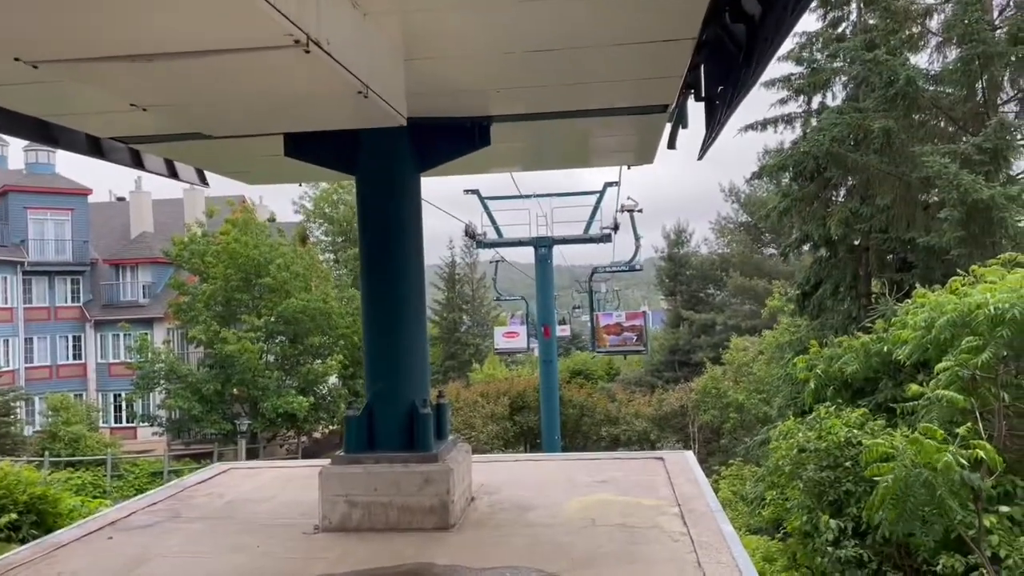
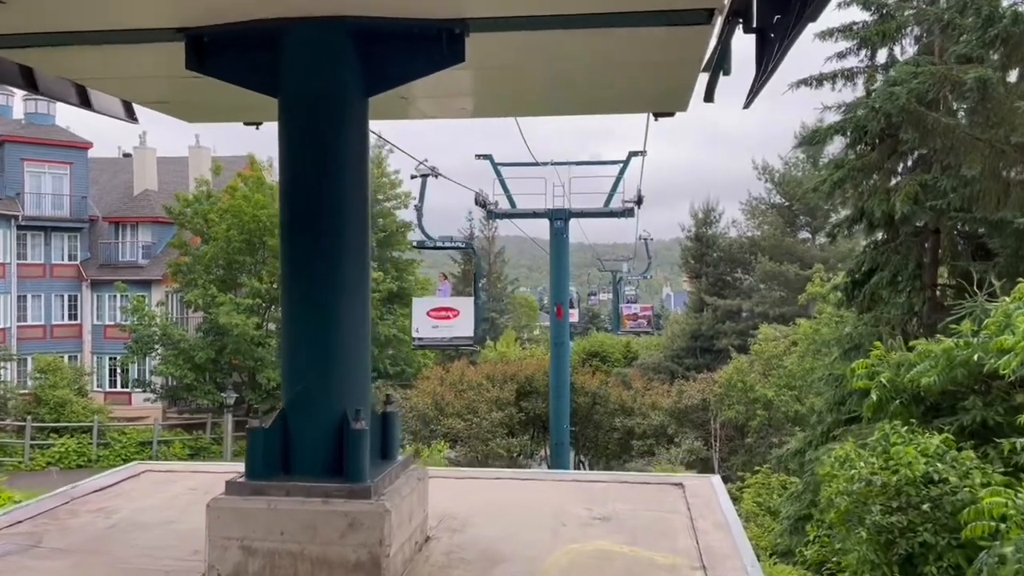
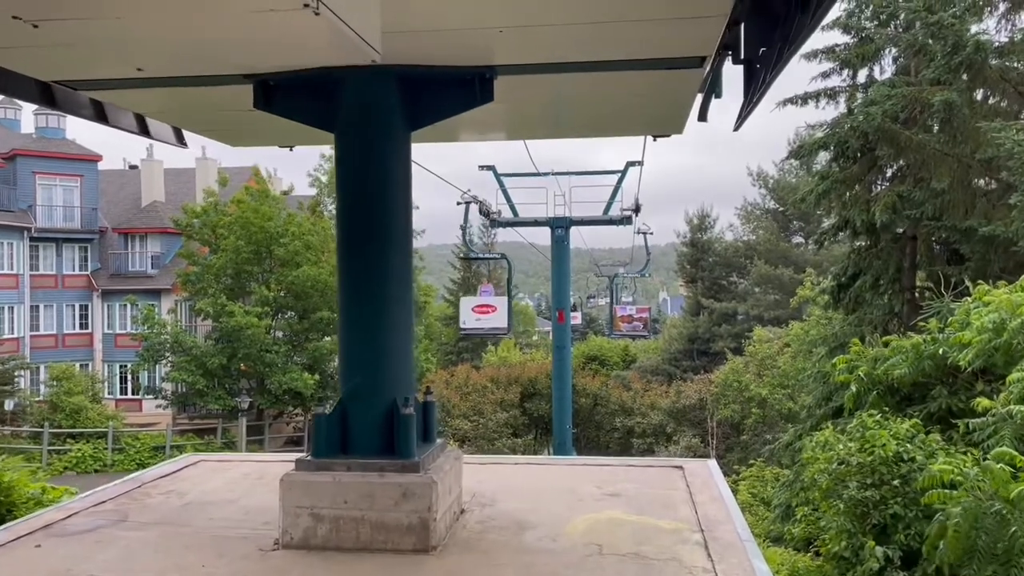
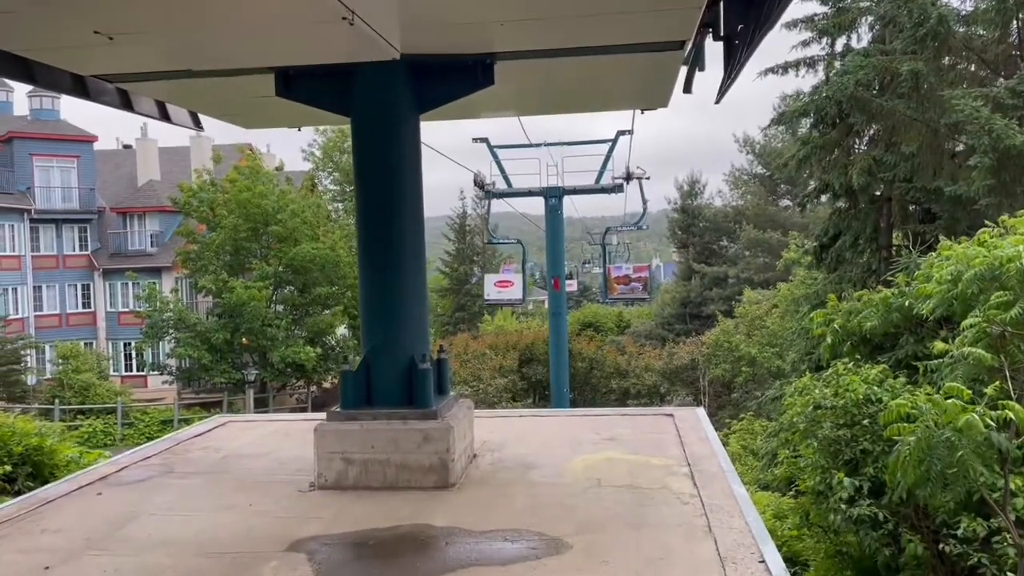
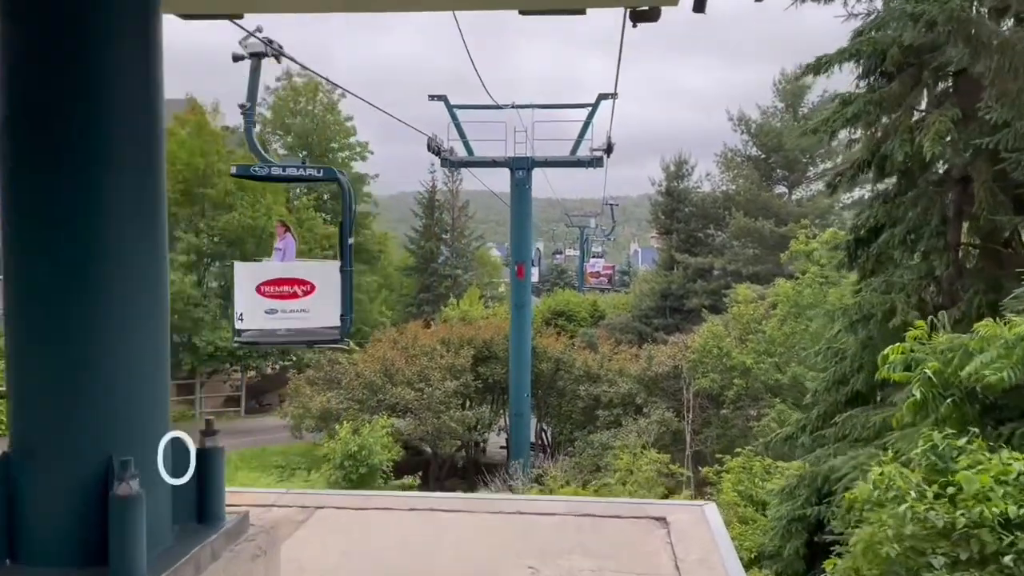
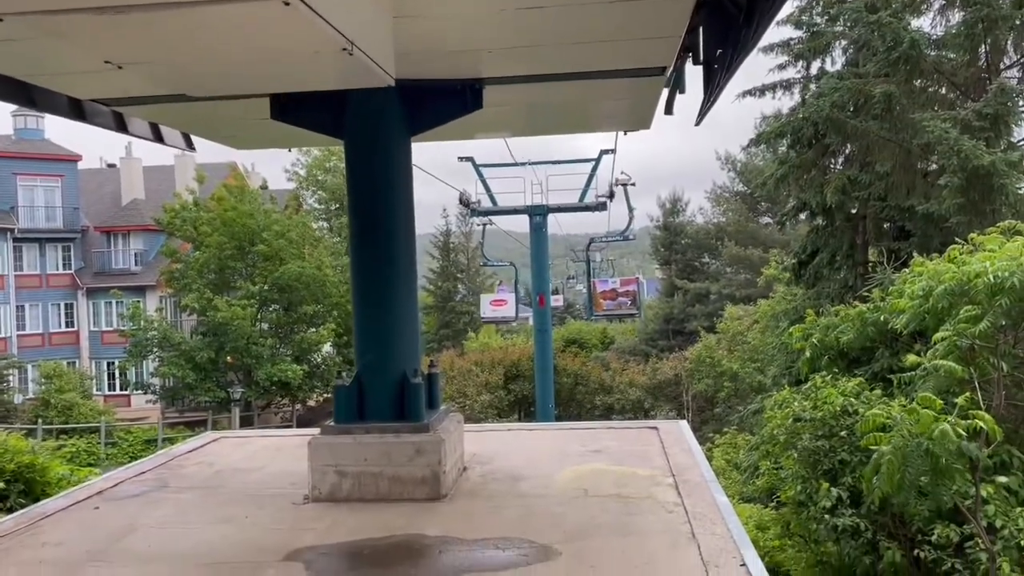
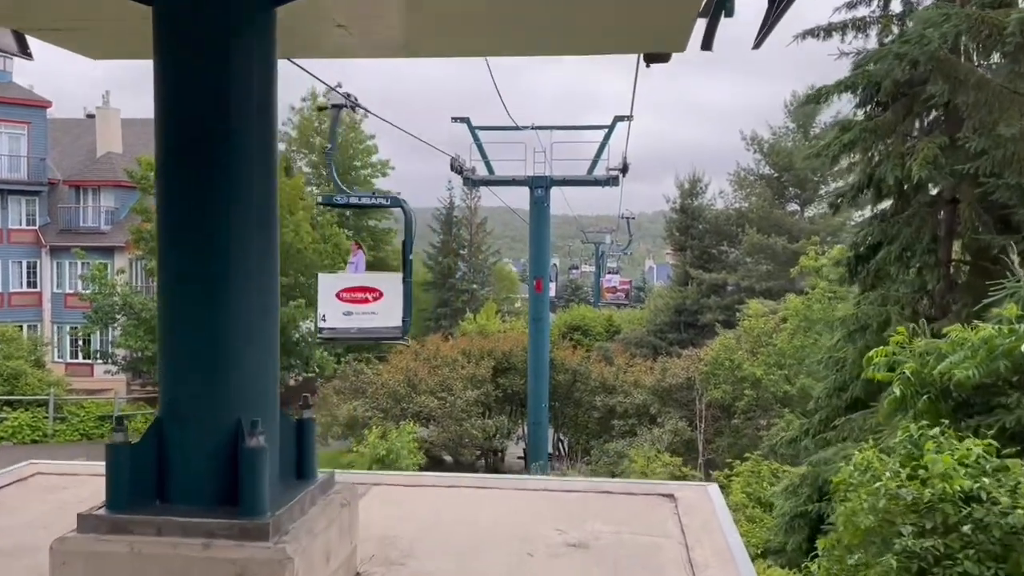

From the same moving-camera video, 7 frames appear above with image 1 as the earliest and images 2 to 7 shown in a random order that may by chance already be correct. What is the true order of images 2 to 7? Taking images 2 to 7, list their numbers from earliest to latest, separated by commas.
6, 4, 3, 2, 7, 5
